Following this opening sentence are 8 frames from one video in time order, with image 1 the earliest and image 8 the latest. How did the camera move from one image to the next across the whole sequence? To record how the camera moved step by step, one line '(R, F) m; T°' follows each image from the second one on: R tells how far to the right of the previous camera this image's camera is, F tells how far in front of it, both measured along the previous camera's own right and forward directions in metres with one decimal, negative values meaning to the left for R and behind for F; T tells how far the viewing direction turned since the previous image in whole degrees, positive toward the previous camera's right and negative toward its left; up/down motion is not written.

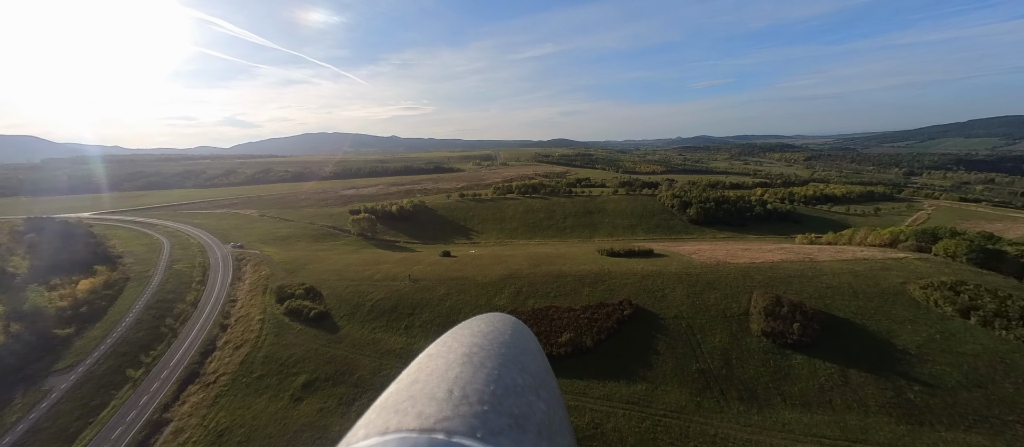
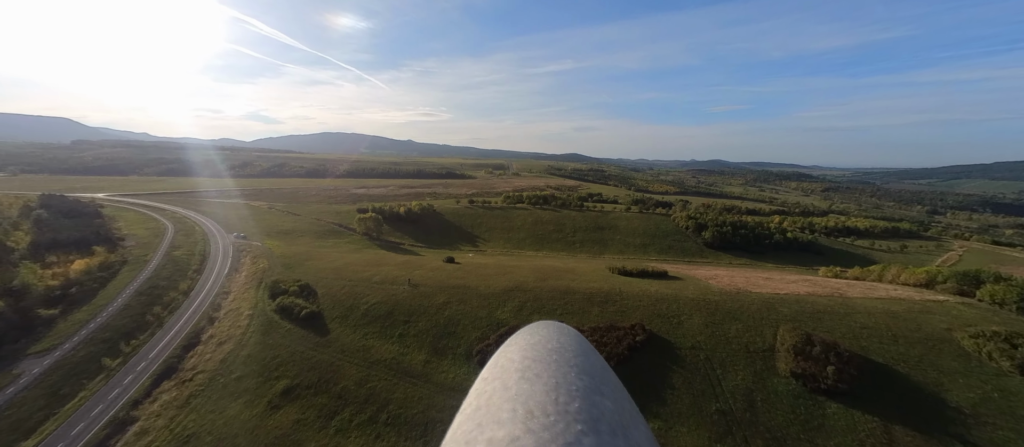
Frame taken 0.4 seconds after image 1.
(-0.1, +2.0) m; -1°
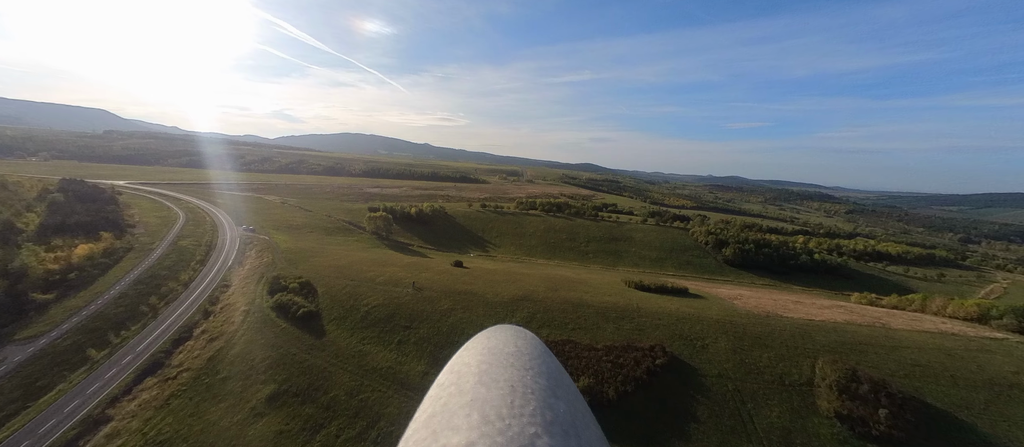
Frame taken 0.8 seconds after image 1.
(-0.2, +2.1) m; -2°
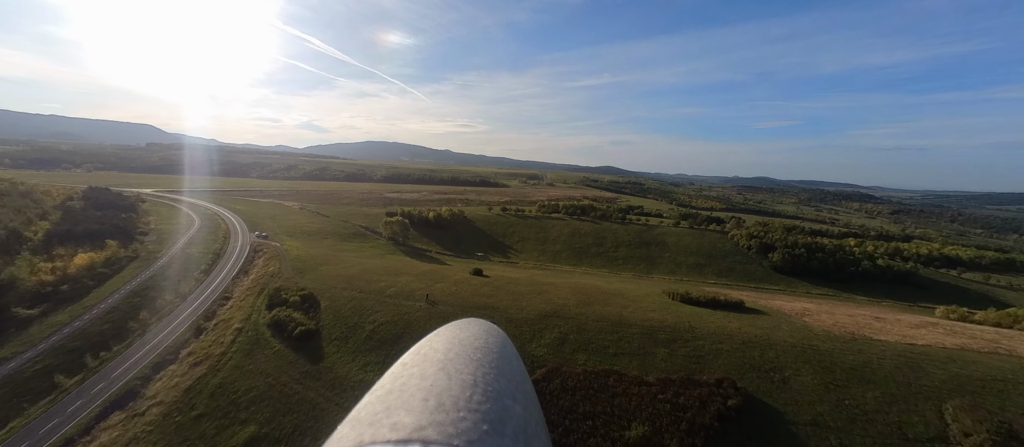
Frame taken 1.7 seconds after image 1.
(-0.6, +4.7) m; -3°
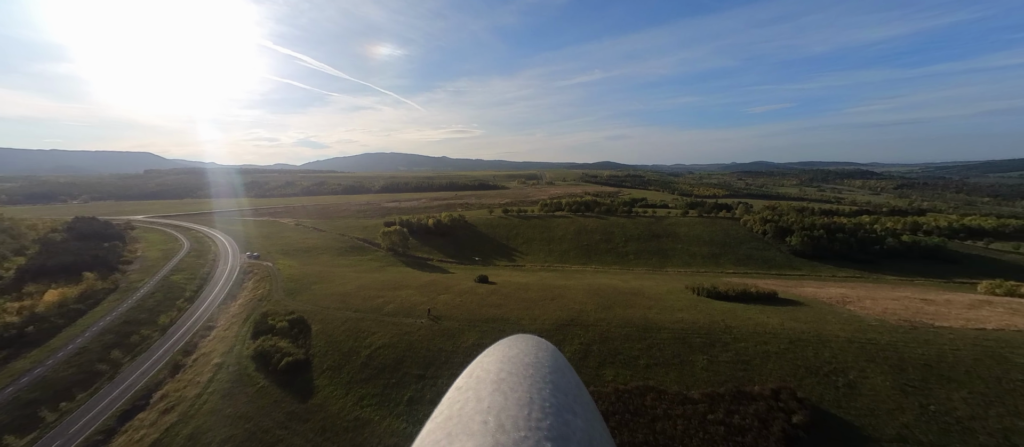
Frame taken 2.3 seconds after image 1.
(-0.4, +3.1) m; 0°
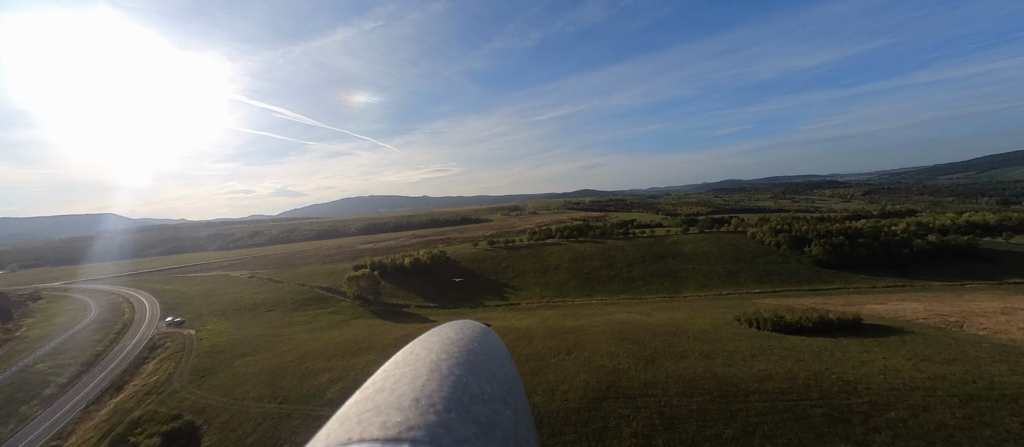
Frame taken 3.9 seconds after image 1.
(-0.6, +8.7) m; +3°
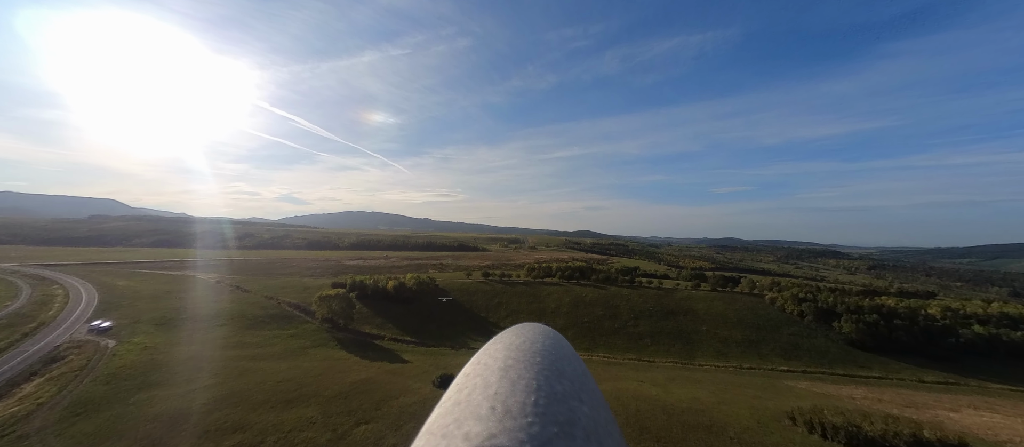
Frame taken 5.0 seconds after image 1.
(-0.2, +5.5) m; 0°
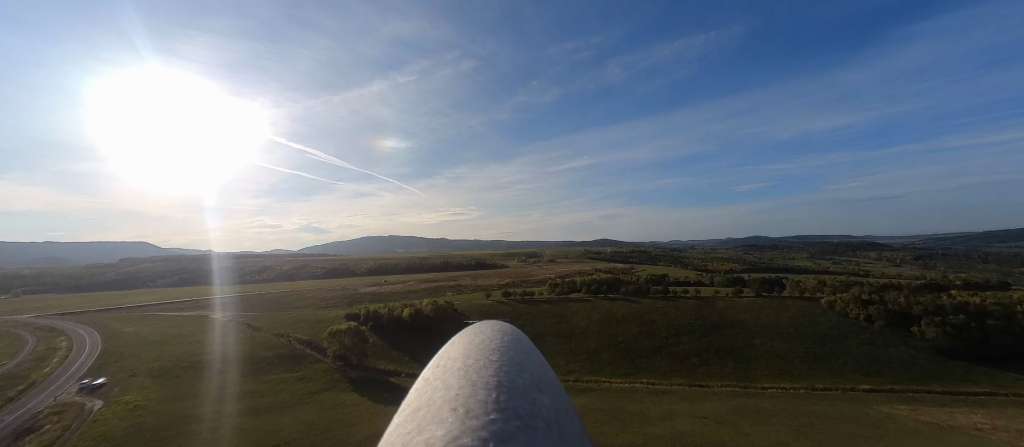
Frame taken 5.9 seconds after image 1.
(-0.4, +4.3) m; -3°
